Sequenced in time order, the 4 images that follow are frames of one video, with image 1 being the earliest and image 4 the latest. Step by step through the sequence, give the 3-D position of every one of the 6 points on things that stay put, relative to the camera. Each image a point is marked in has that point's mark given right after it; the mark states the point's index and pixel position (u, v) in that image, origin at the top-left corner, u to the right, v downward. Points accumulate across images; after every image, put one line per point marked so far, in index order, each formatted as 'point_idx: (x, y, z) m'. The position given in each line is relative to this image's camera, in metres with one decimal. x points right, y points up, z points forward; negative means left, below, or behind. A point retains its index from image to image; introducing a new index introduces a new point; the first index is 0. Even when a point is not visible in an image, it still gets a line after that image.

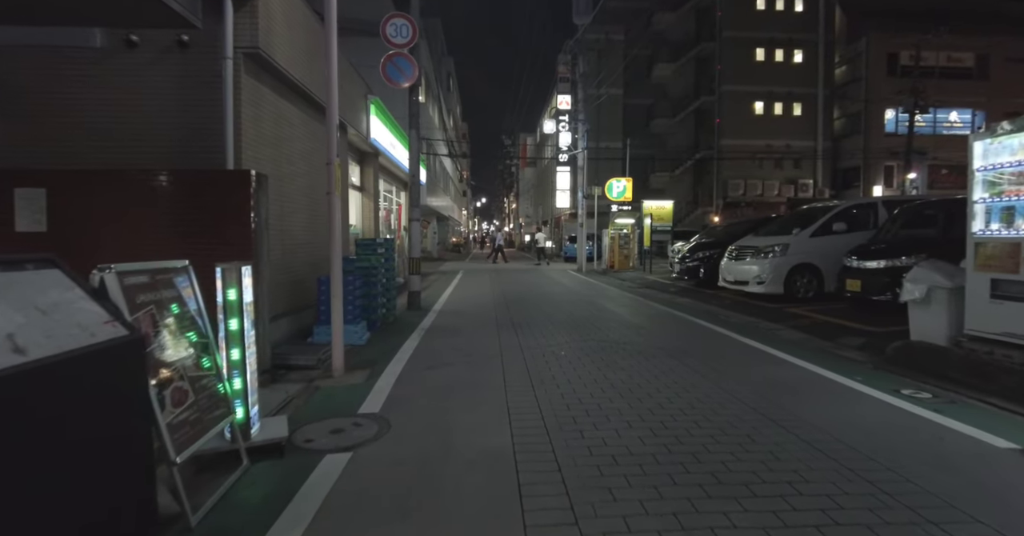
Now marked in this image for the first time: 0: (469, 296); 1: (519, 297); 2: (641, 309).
0: (-1.3, -0.9, +14.9) m
1: (+0.1, -0.9, +15.0) m
2: (+3.4, -1.1, +13.0) m
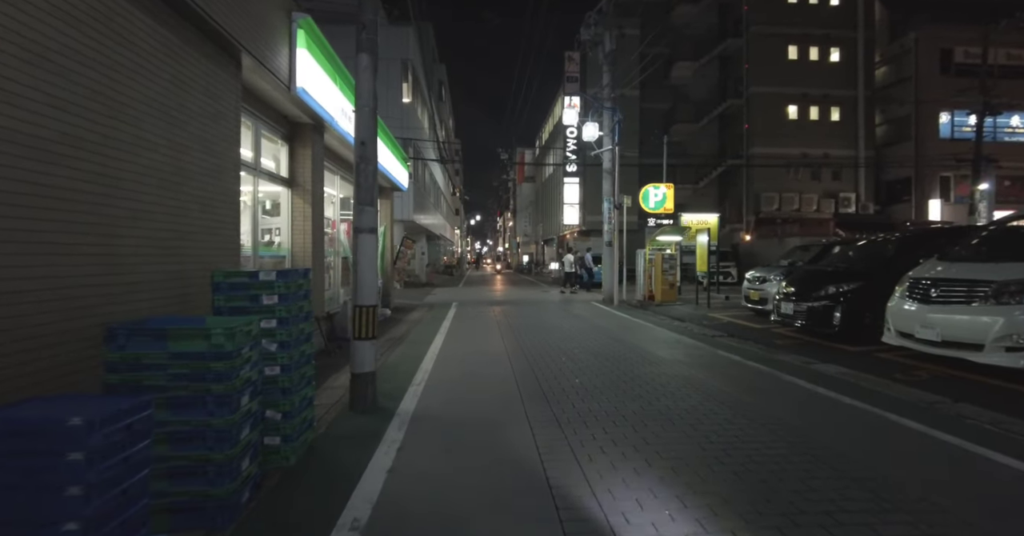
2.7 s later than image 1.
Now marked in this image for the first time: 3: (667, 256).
0: (-0.8, -1.7, +9.4) m
1: (+0.6, -1.8, +9.5) m
2: (+3.9, -1.8, +7.5) m
3: (+5.7, +0.5, +17.7) m
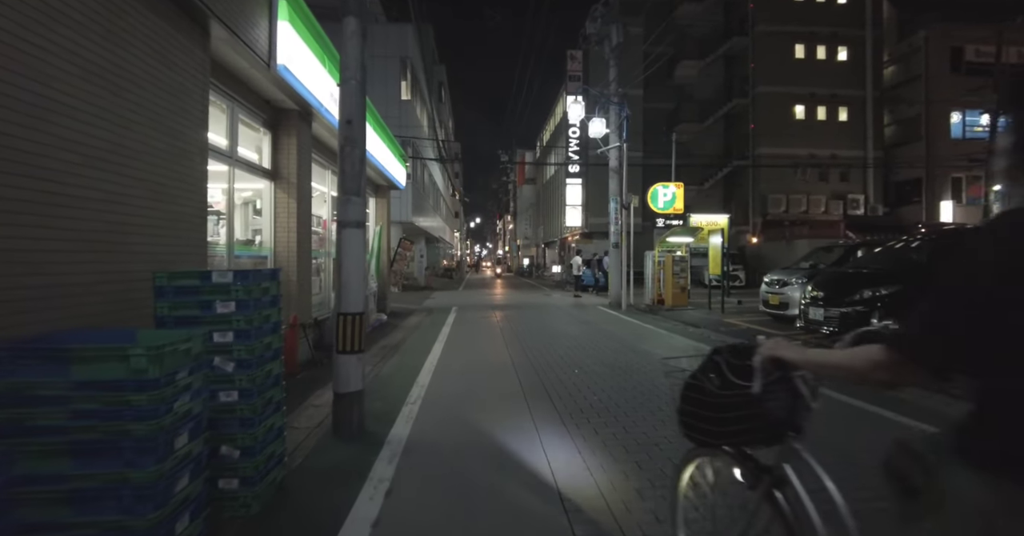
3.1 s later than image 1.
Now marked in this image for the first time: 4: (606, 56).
0: (-0.7, -1.8, +8.5) m
1: (+0.7, -1.8, +8.6) m
2: (+4.0, -1.8, +6.6) m
3: (+5.8, +0.4, +16.9) m
4: (+3.8, +8.6, +19.7) m
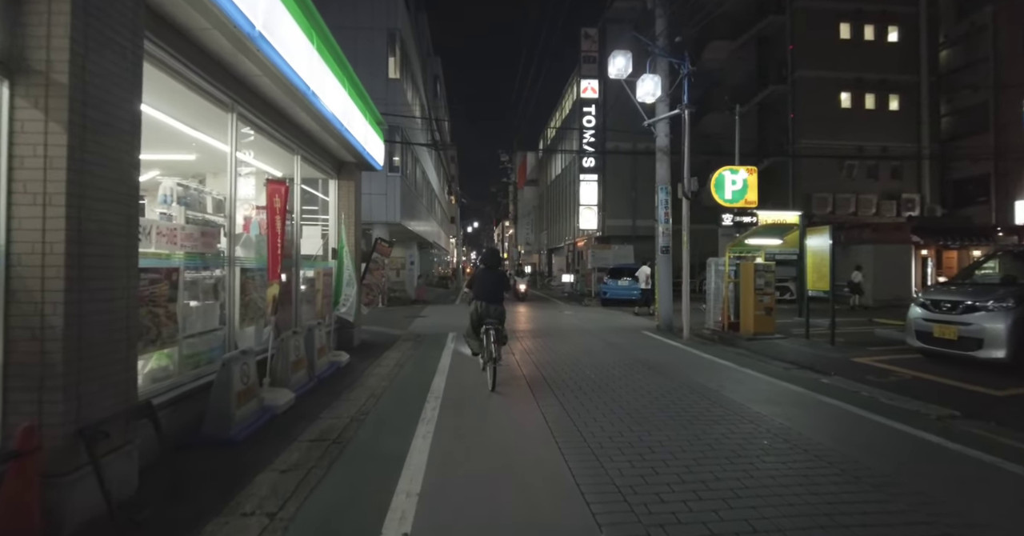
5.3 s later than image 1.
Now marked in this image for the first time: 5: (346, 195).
0: (-0.1, -2.0, +3.8) m
1: (+1.3, -2.0, +3.9) m
2: (+4.6, -2.0, +2.0) m
3: (+6.3, 0.0, +12.3) m
4: (+4.3, +8.3, +15.2) m
5: (-3.9, +1.7, +11.8) m
